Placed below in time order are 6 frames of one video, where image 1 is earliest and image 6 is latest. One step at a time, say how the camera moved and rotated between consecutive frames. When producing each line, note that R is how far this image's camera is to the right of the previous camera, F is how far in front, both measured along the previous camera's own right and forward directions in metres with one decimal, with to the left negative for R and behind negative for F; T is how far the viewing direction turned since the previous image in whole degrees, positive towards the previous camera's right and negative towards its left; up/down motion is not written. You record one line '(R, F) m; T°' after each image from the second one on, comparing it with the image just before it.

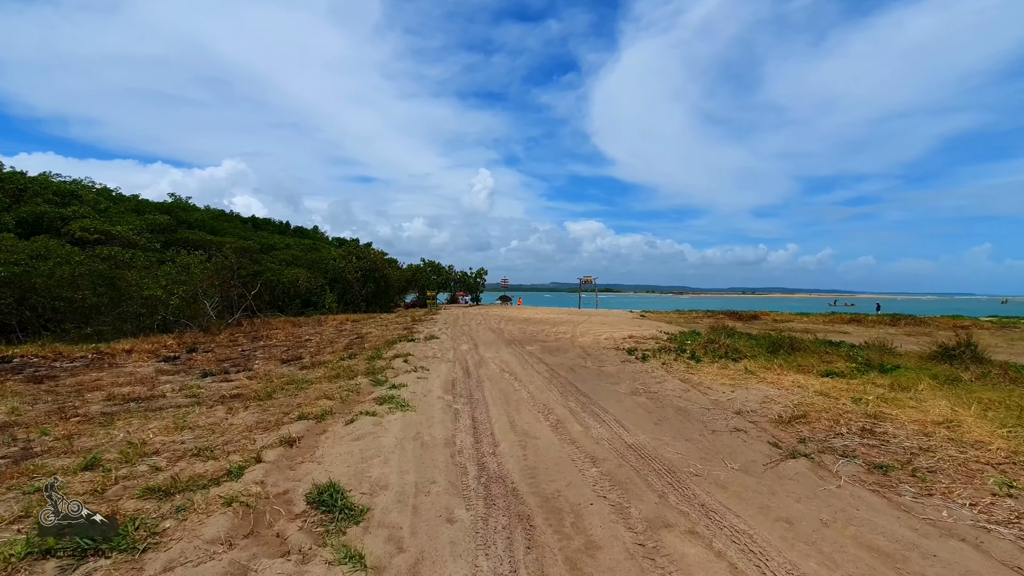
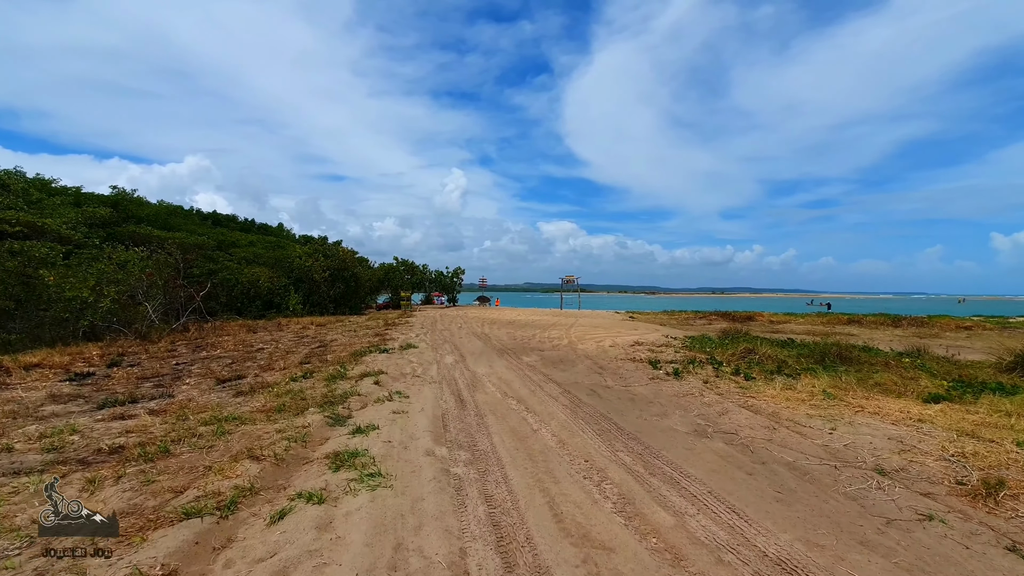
(-0.5, +2.2) m; +3°
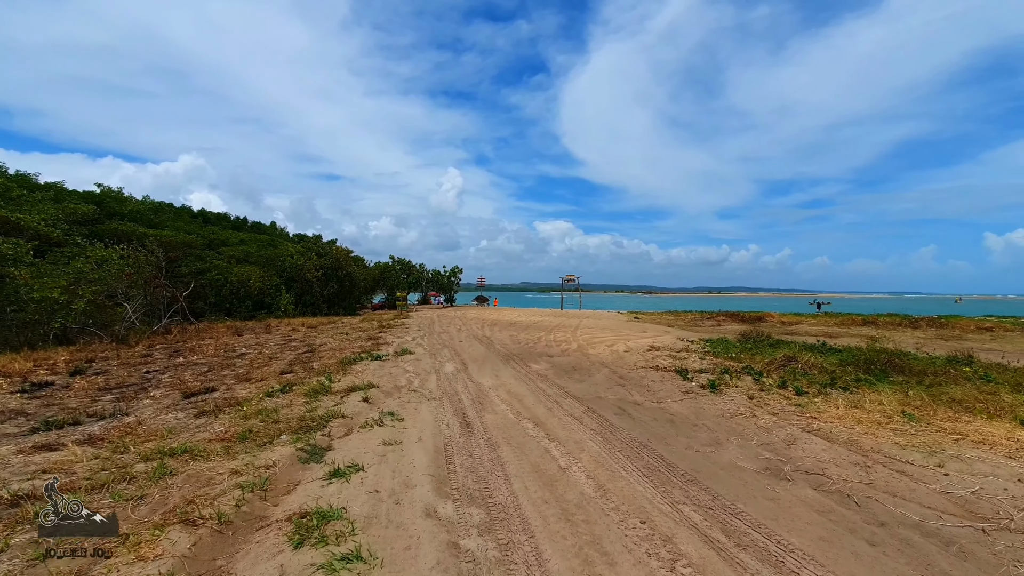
(-0.2, +1.1) m; 0°
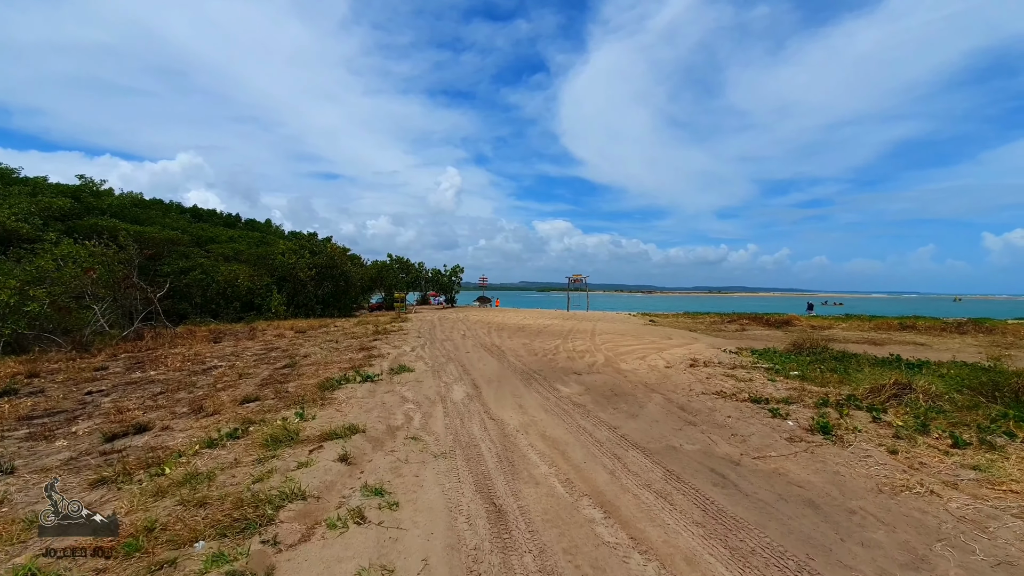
(-0.4, +2.0) m; 0°
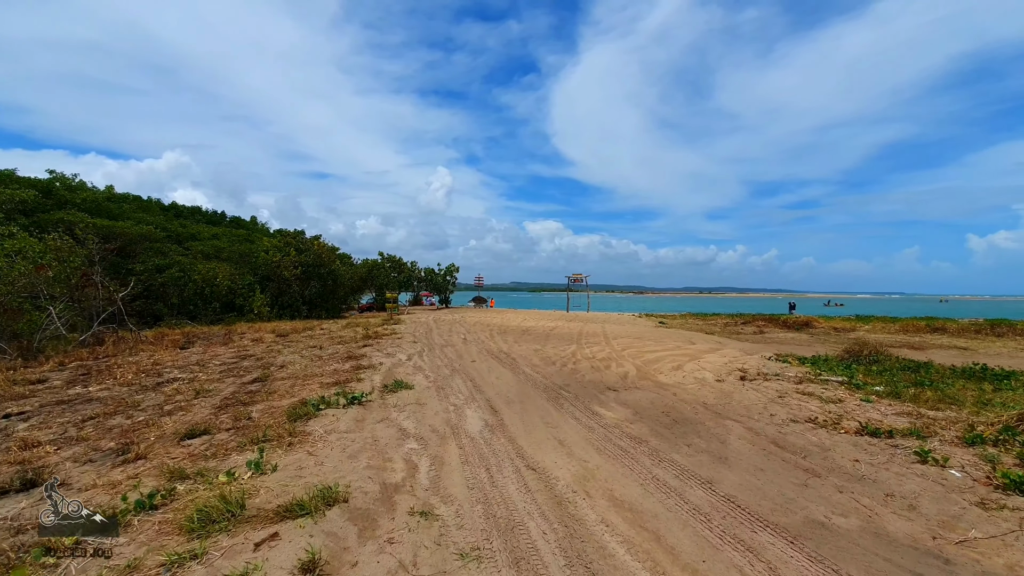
(-0.5, +1.7) m; +1°
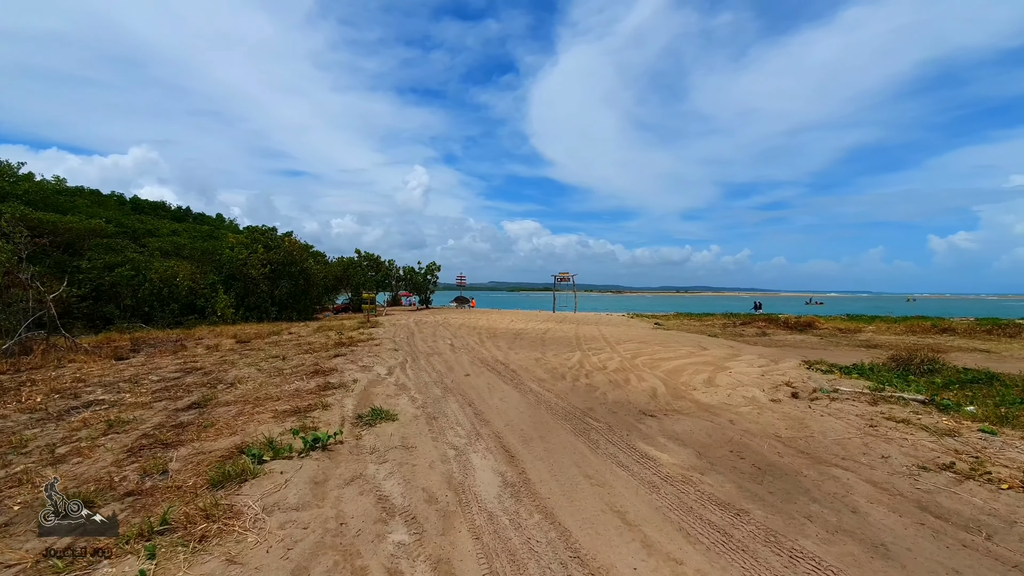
(-0.4, +1.7) m; +2°
